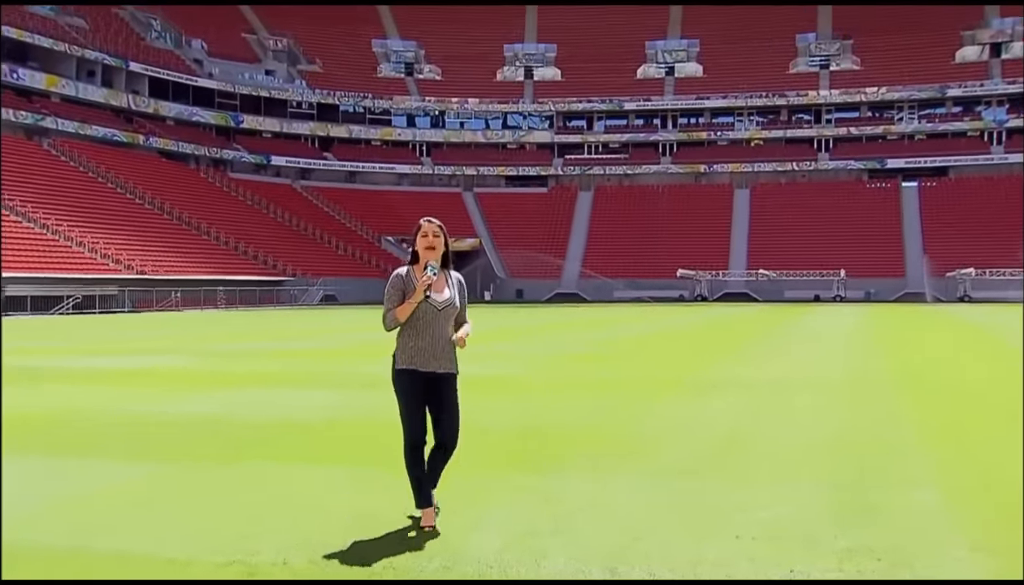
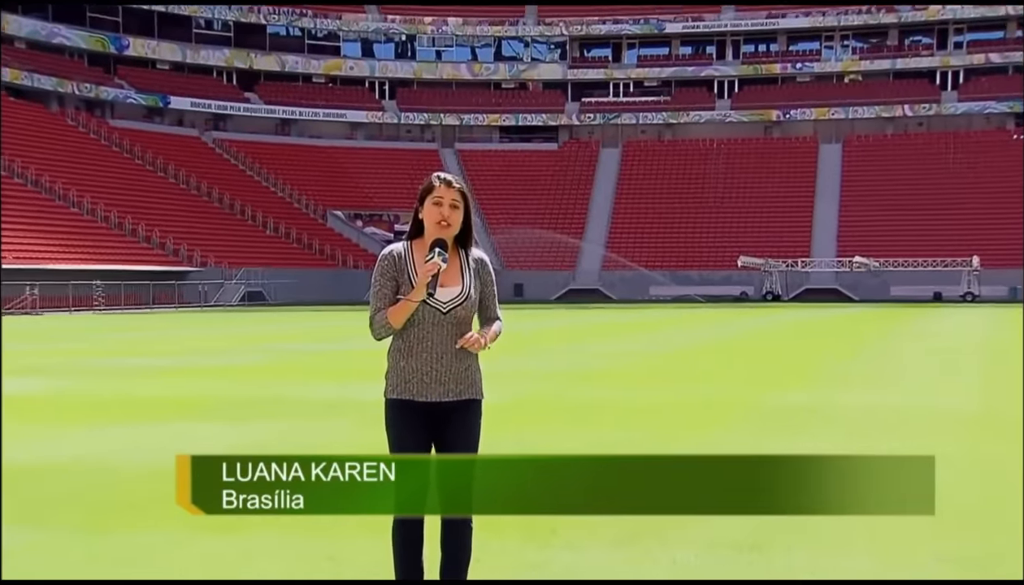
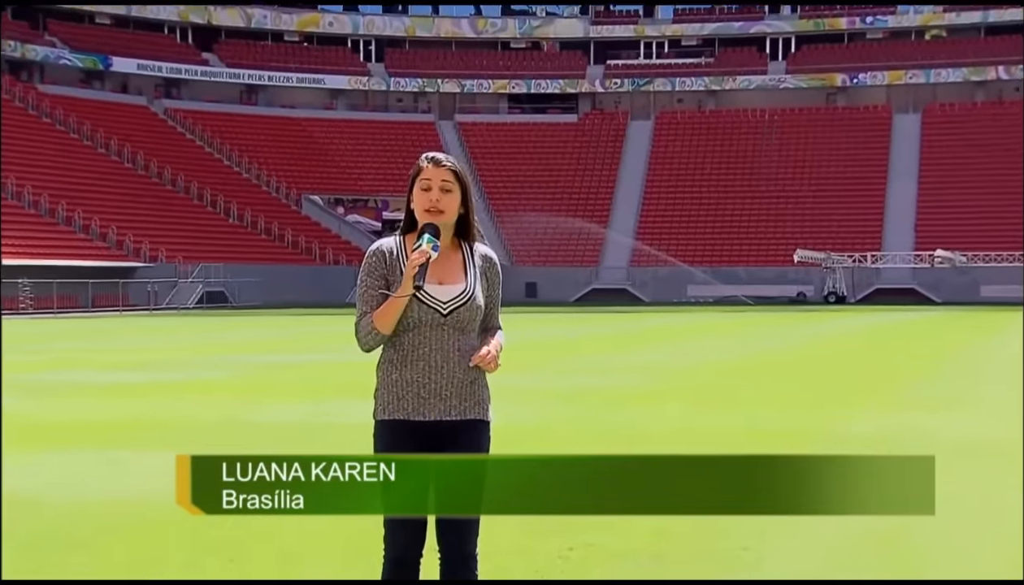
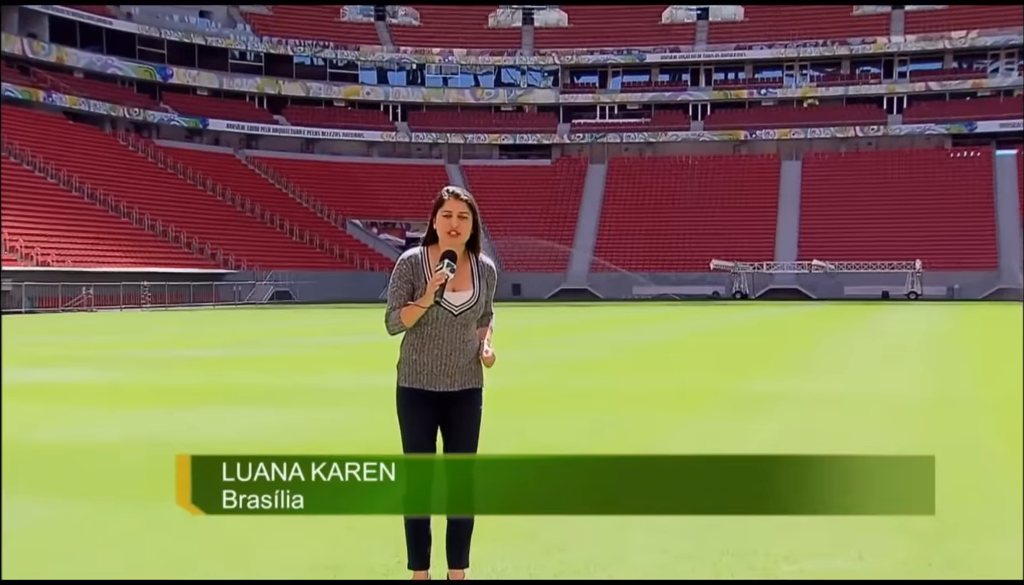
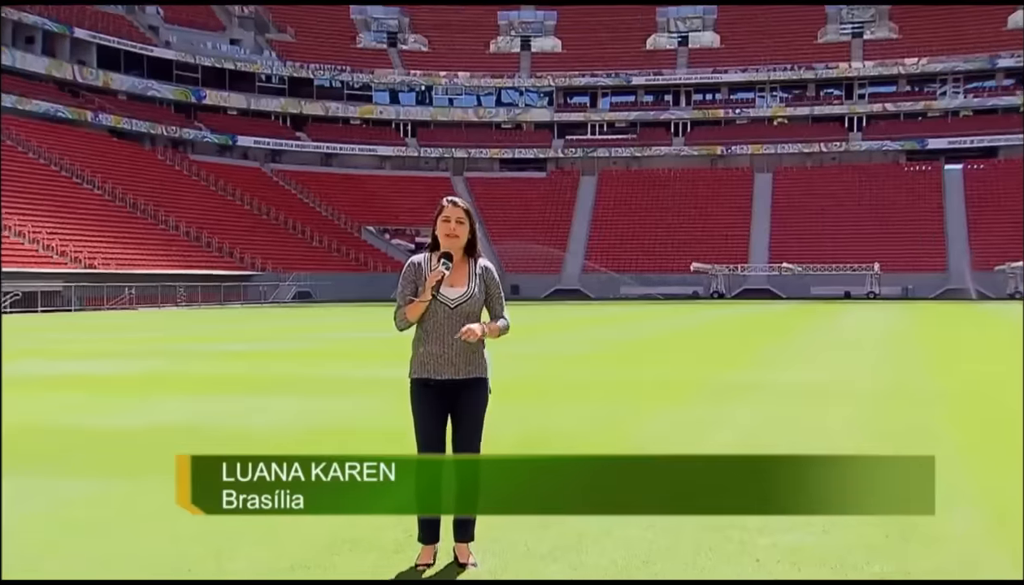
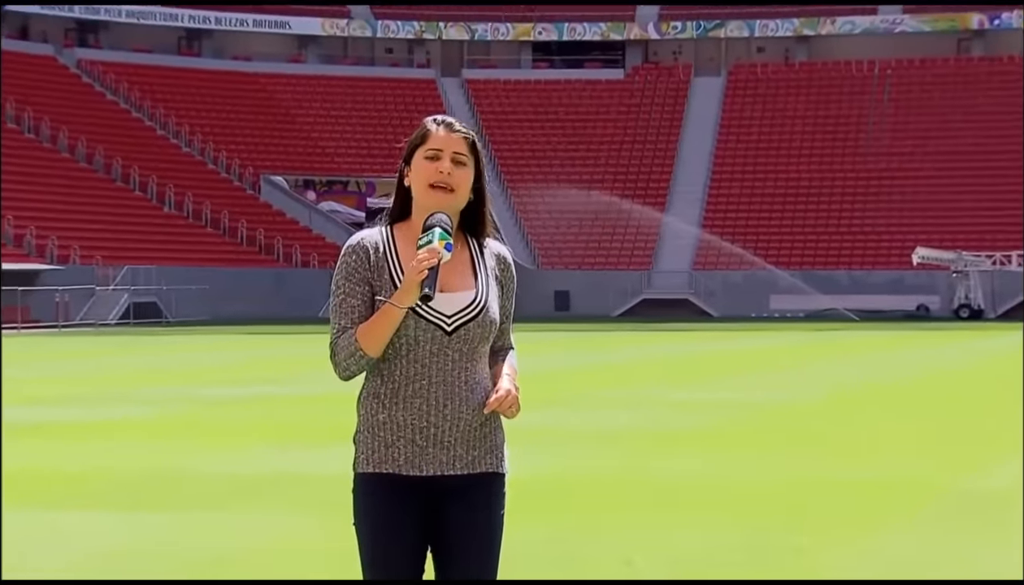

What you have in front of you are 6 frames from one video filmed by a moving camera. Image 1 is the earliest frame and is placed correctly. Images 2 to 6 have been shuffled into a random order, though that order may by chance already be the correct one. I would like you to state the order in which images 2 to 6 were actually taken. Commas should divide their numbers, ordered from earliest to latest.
5, 4, 2, 3, 6
